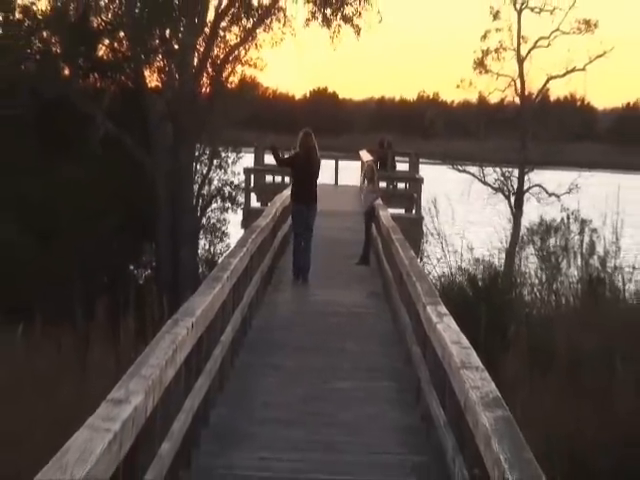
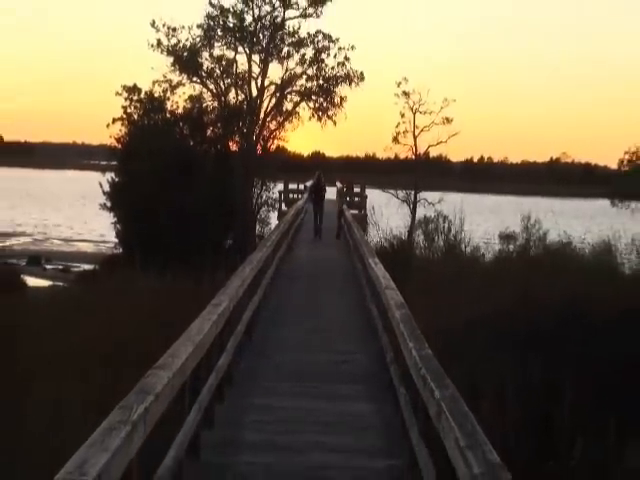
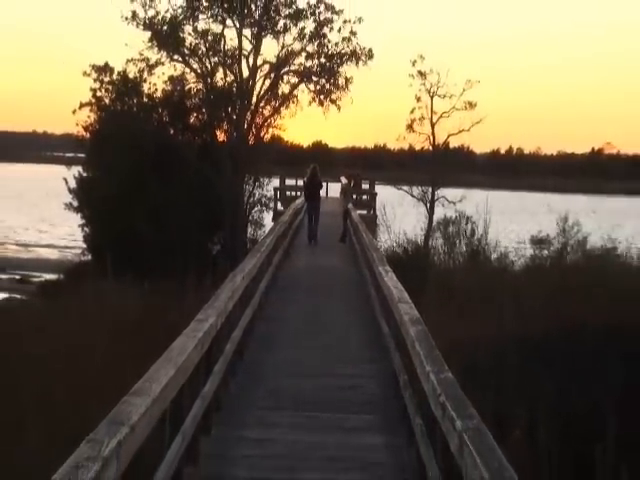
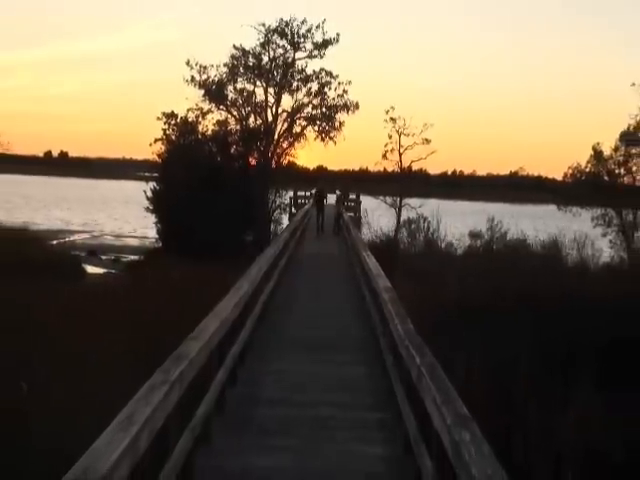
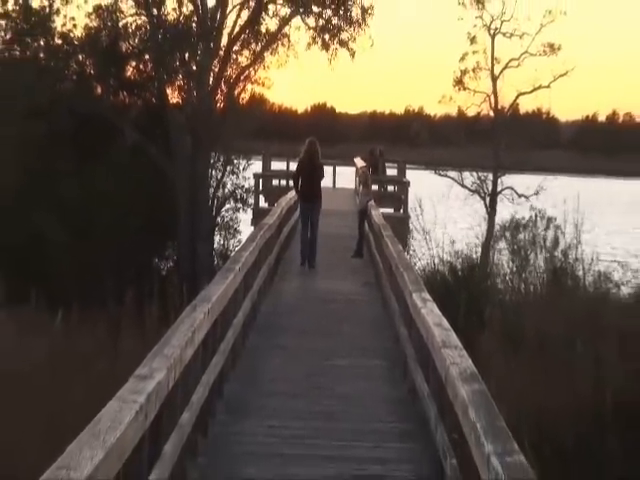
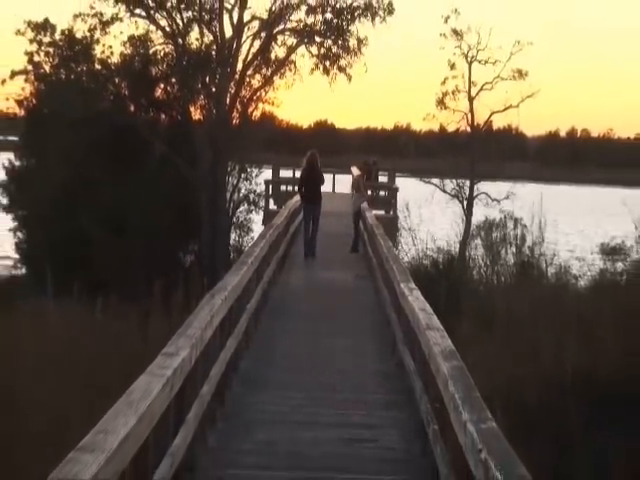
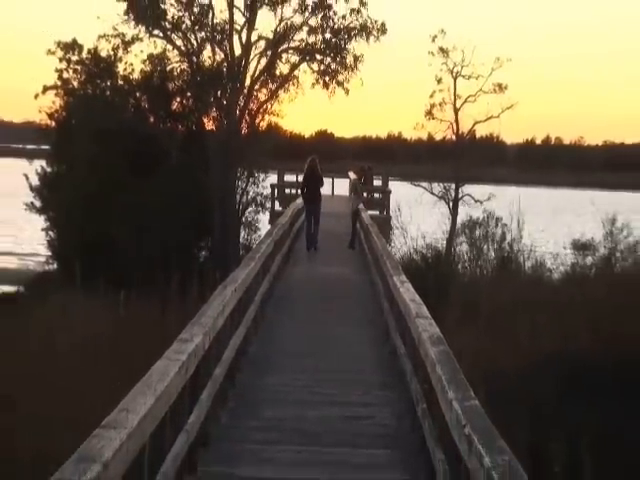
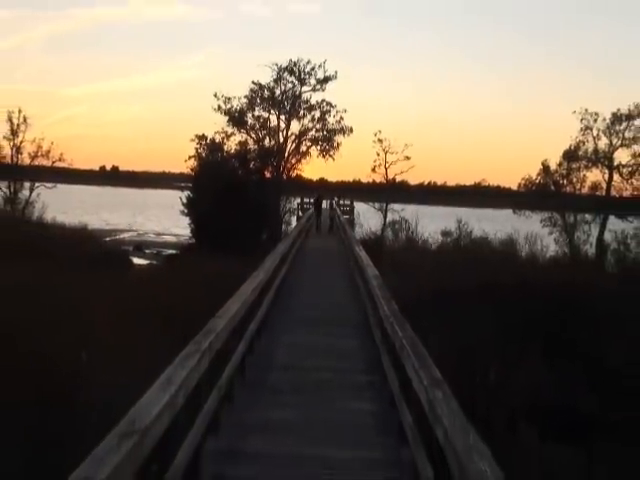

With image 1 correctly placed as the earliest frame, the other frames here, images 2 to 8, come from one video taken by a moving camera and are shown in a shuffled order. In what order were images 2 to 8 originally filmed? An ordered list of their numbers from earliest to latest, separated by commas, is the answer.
5, 6, 7, 3, 2, 4, 8
